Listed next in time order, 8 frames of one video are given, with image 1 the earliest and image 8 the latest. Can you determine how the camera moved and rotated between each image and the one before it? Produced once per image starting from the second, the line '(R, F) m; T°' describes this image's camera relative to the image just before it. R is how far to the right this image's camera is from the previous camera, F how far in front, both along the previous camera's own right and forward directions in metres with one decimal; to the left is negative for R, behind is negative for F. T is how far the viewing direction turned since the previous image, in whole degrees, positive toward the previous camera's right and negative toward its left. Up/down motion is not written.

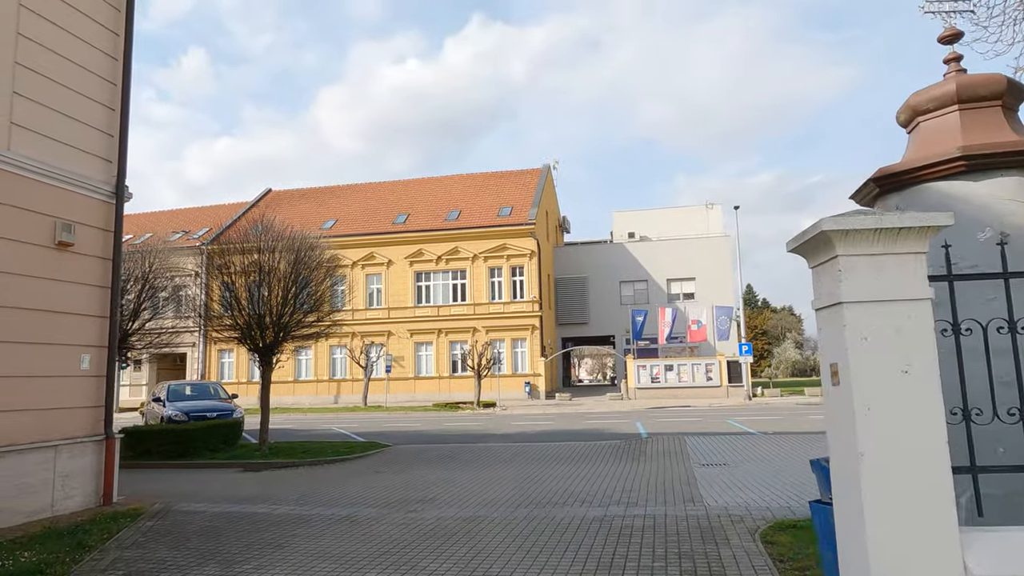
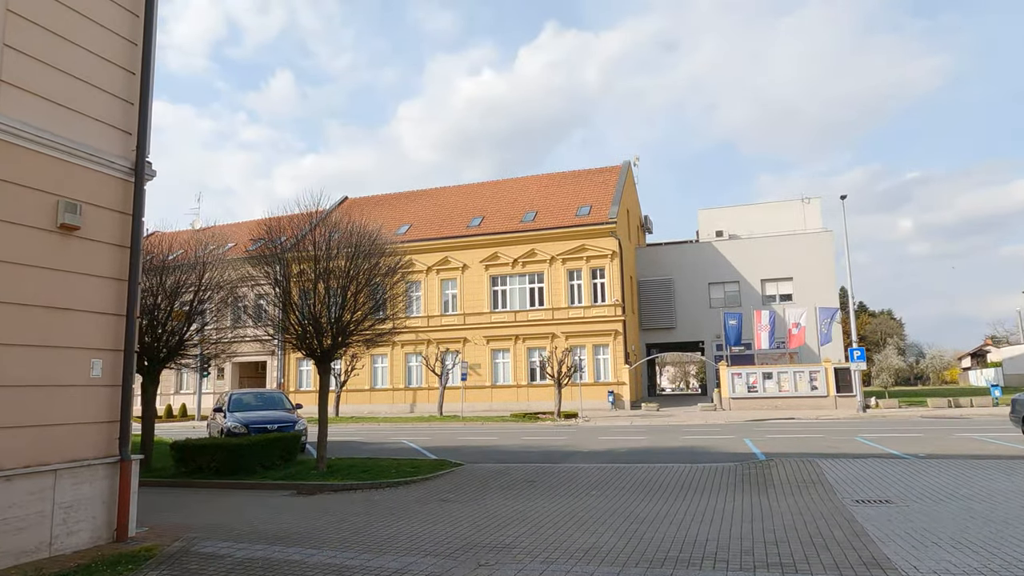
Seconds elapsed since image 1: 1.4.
(-0.2, +2.1) m; -7°
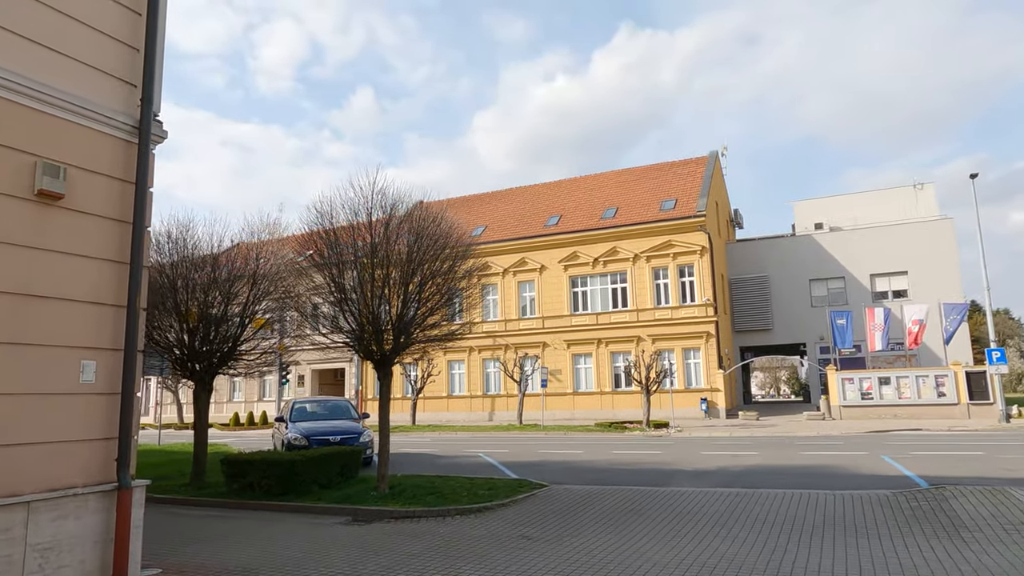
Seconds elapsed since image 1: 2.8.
(-0.2, +2.1) m; -7°
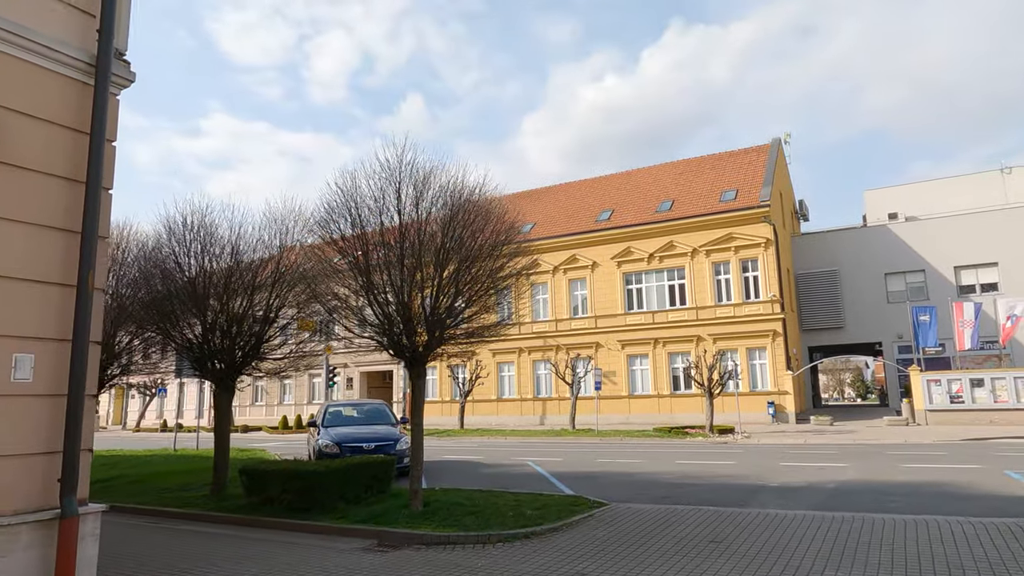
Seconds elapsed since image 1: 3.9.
(0.0, +1.6) m; -4°
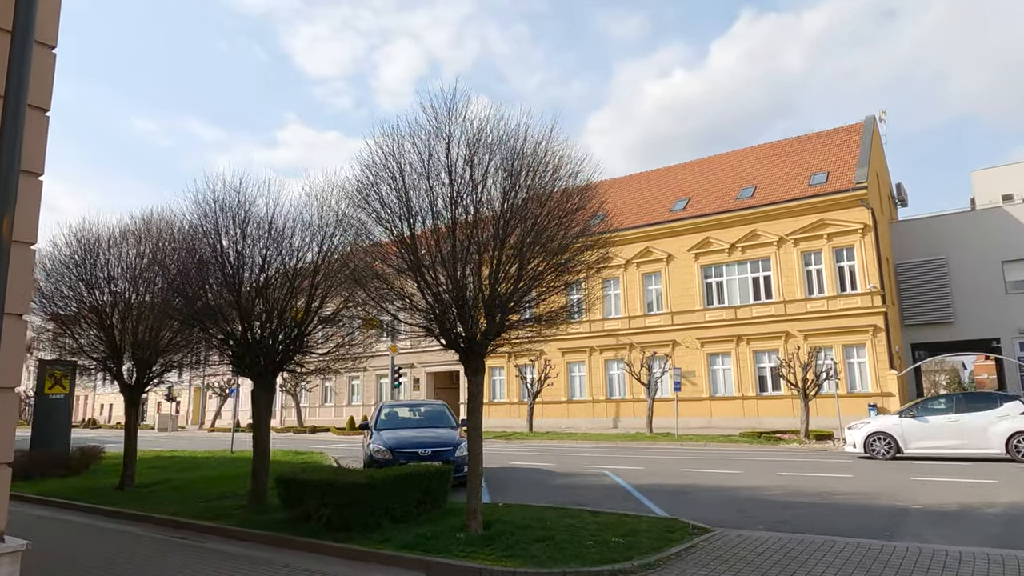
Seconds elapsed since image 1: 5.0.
(-0.1, +1.8) m; -6°
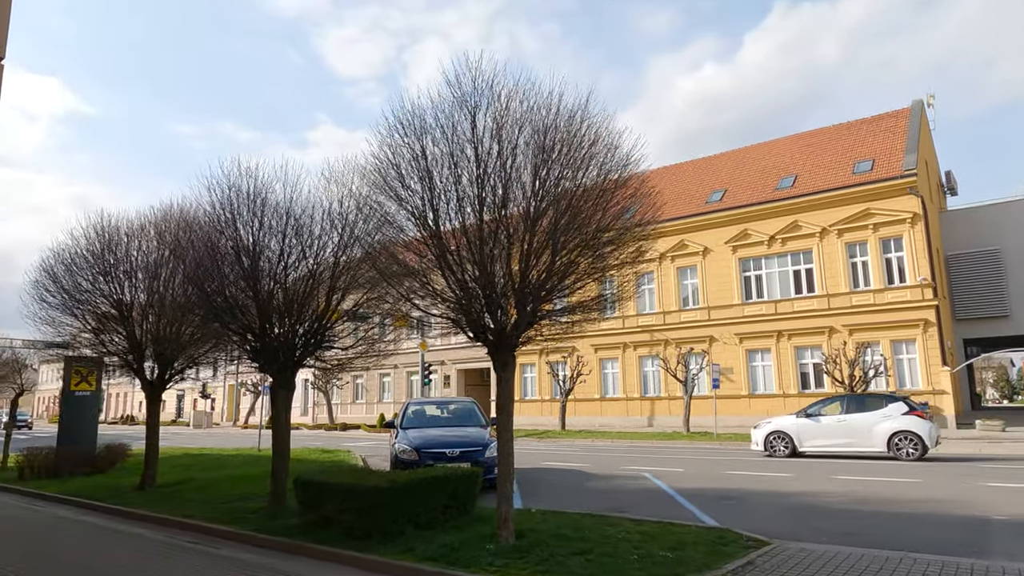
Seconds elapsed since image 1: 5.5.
(0.0, +0.7) m; -3°
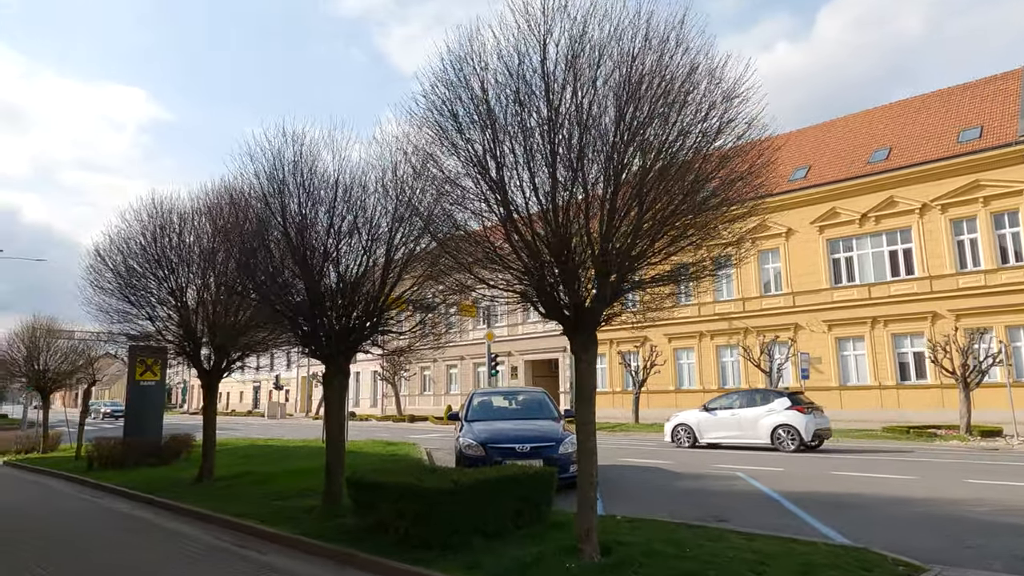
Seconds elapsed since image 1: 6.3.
(-0.1, +1.2) m; -6°
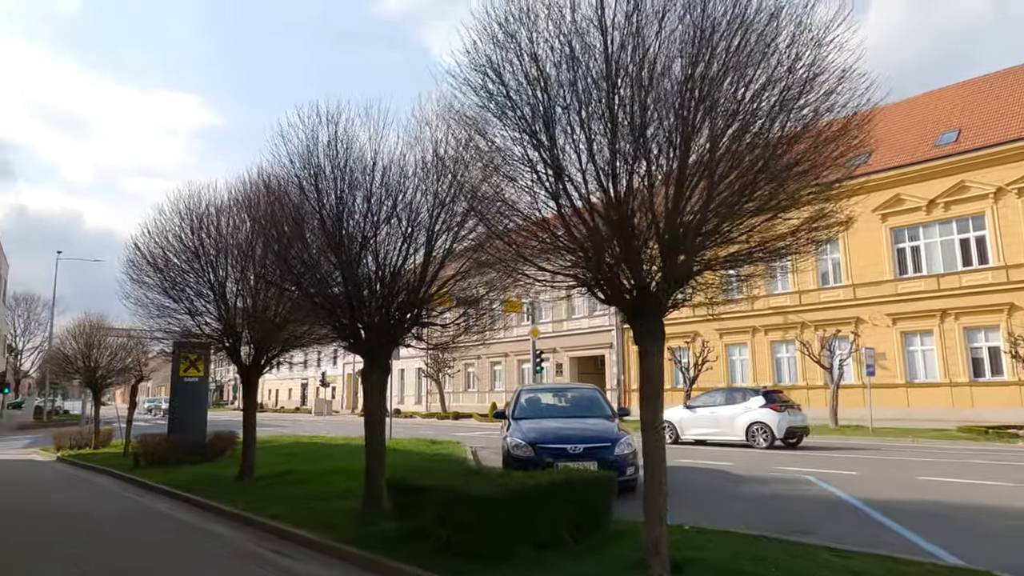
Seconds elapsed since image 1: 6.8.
(-0.1, +0.7) m; -4°
